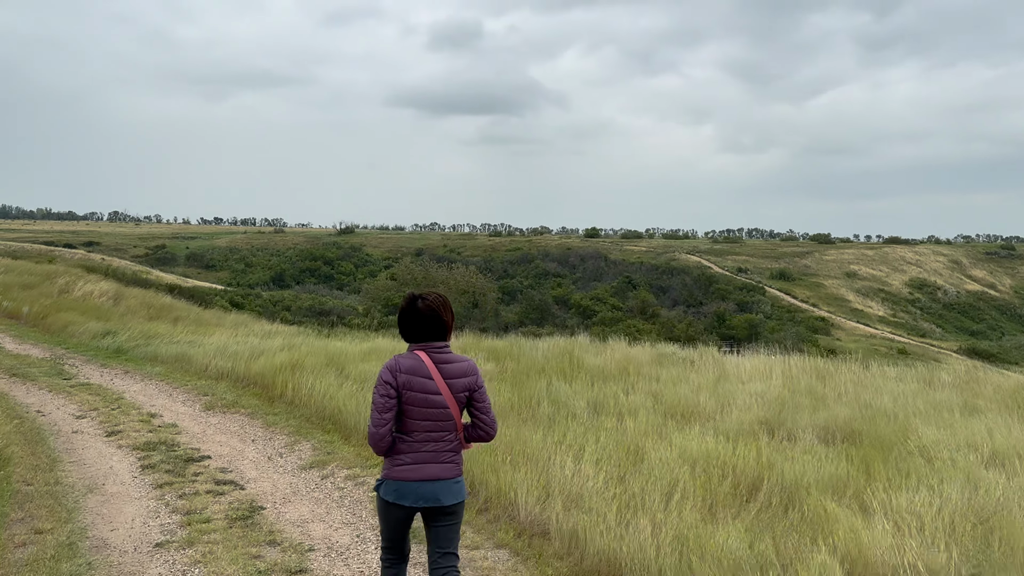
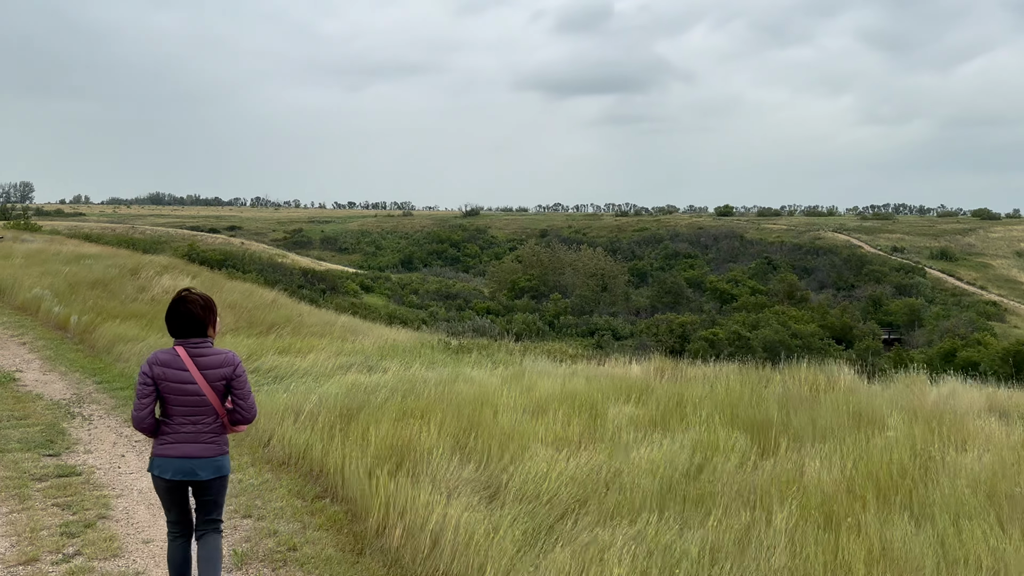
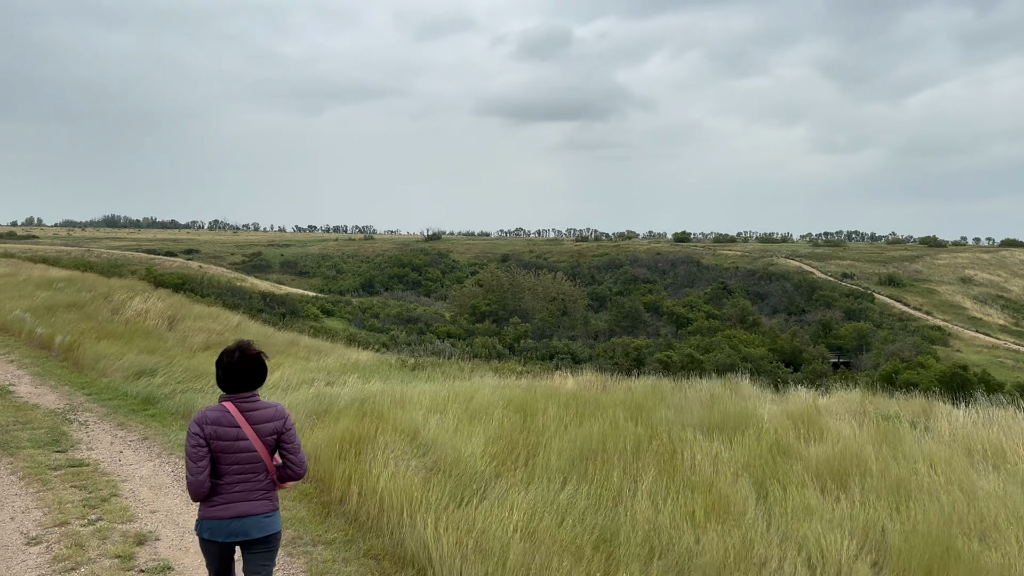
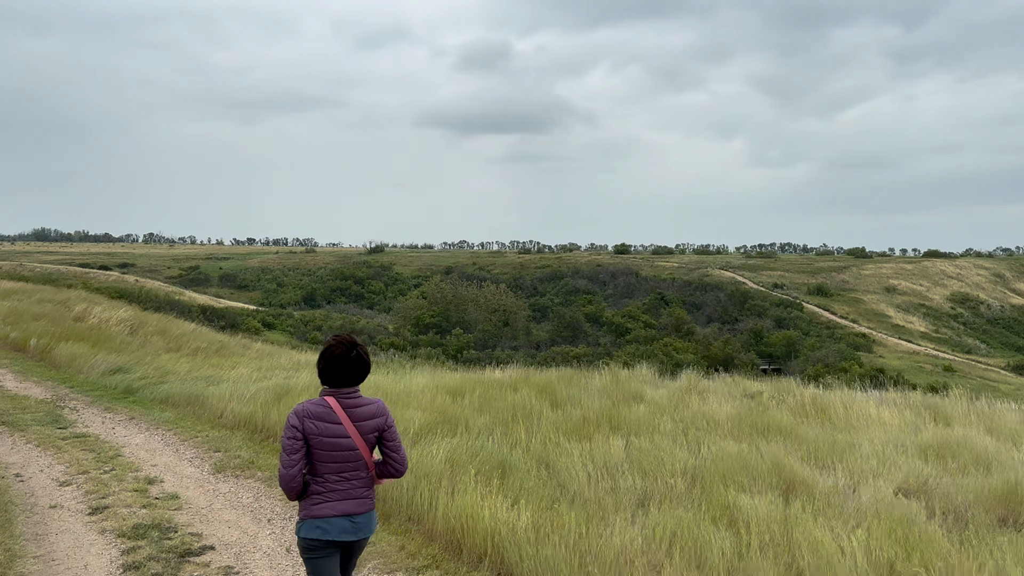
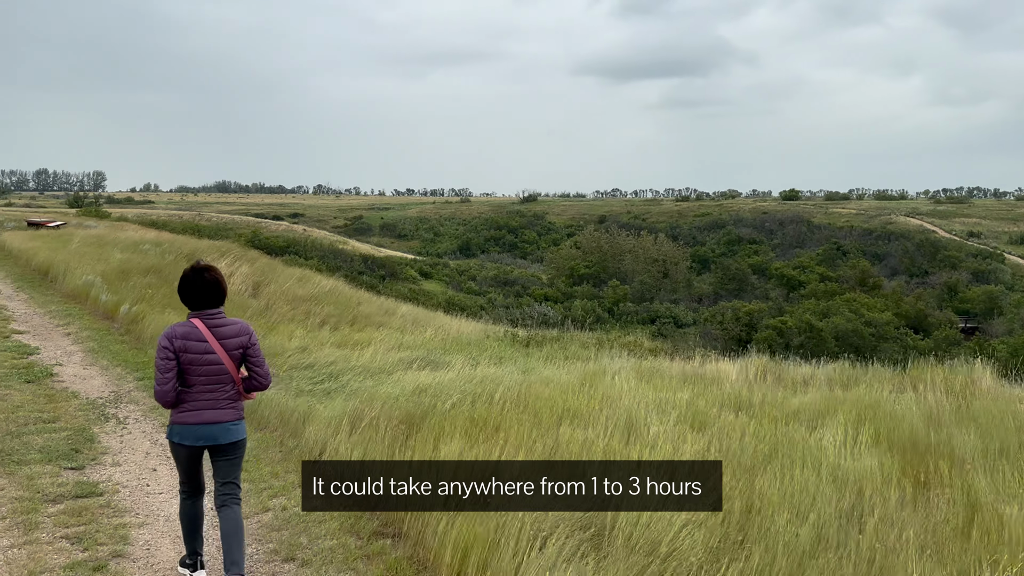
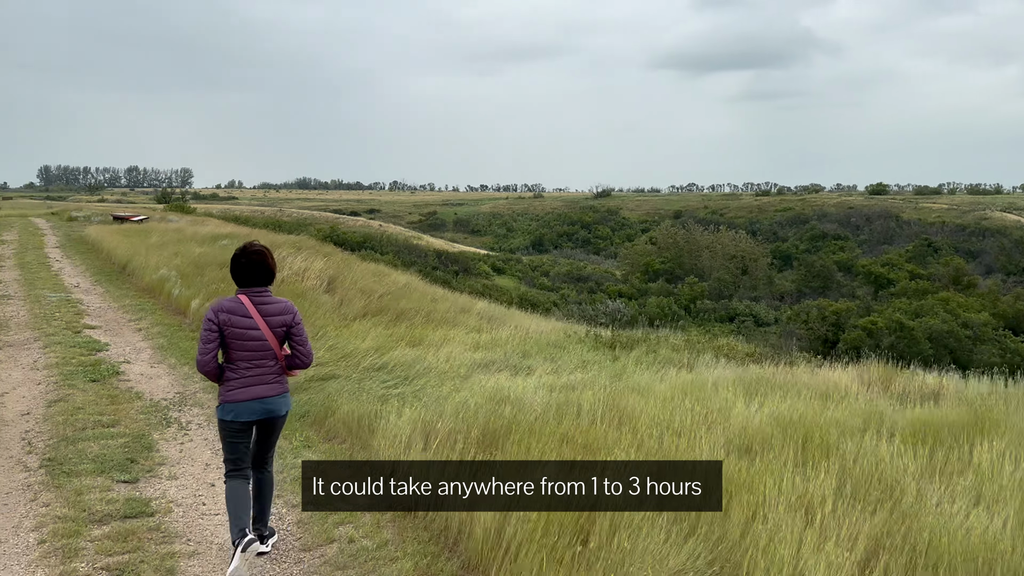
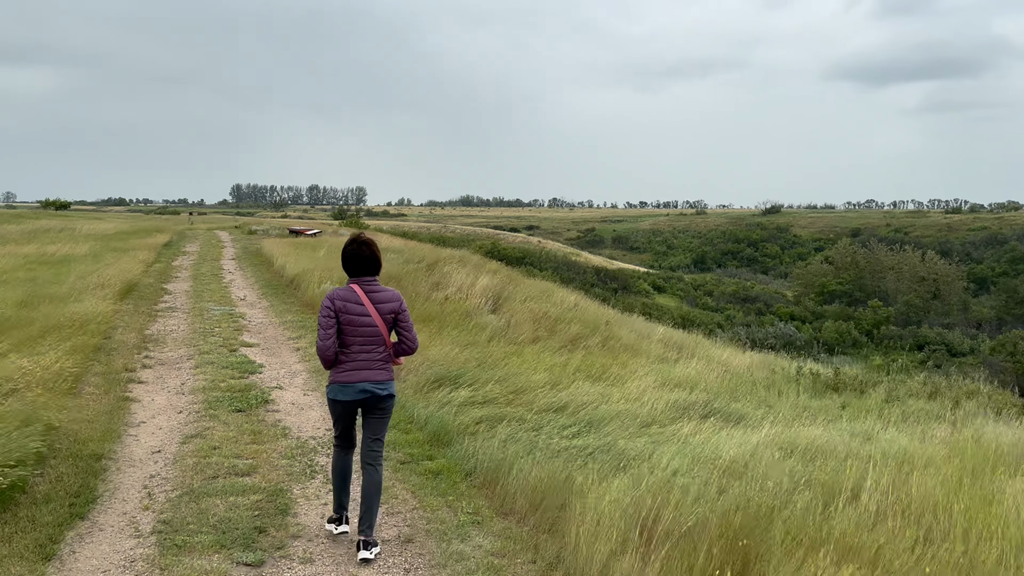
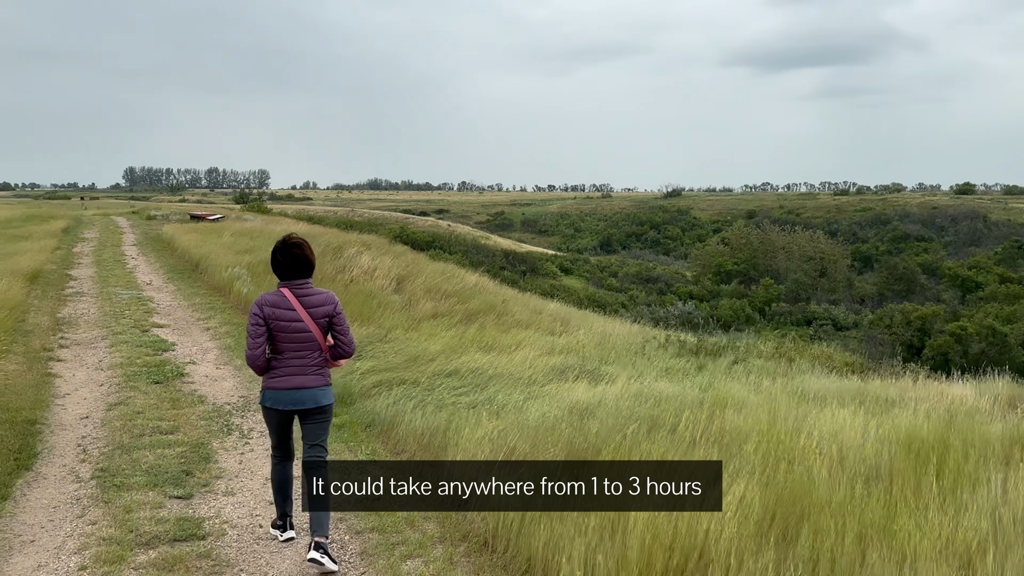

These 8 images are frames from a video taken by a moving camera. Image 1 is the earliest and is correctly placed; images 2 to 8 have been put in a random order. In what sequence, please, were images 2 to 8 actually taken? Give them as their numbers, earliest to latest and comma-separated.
4, 3, 2, 5, 6, 8, 7
